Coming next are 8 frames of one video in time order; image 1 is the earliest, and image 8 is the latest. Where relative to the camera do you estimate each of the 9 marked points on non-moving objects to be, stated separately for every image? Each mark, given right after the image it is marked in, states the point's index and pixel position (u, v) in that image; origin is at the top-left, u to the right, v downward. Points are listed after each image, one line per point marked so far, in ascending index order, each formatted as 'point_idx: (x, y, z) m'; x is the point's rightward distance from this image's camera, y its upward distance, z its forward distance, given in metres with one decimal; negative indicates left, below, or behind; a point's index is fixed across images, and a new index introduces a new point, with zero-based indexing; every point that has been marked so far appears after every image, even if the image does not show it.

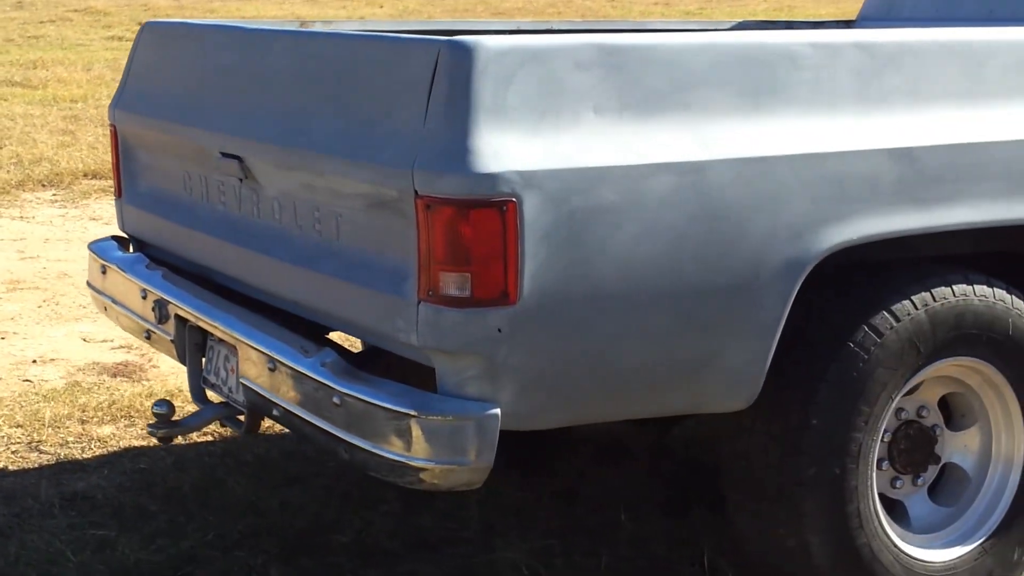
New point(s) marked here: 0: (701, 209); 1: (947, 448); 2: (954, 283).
0: (+0.2, +0.1, +2.5) m
1: (+0.7, -0.3, +2.9) m
2: (+0.6, 0.0, +2.7) m
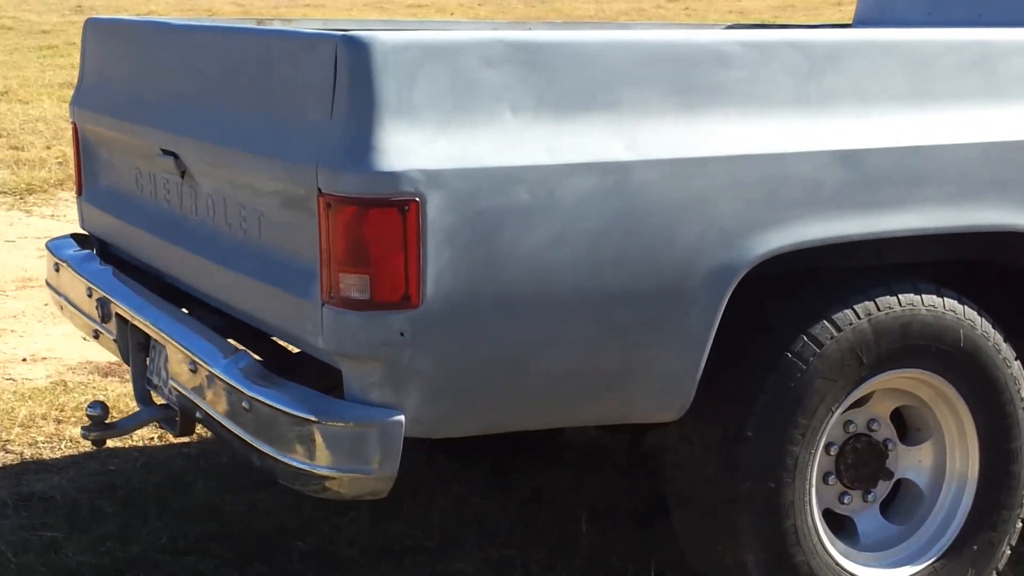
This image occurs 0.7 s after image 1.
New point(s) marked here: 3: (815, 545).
0: (+0.1, +0.1, +2.4) m
1: (+0.6, -0.3, +2.8) m
2: (+0.5, 0.0, +2.6) m
3: (+0.4, -0.4, +2.6) m
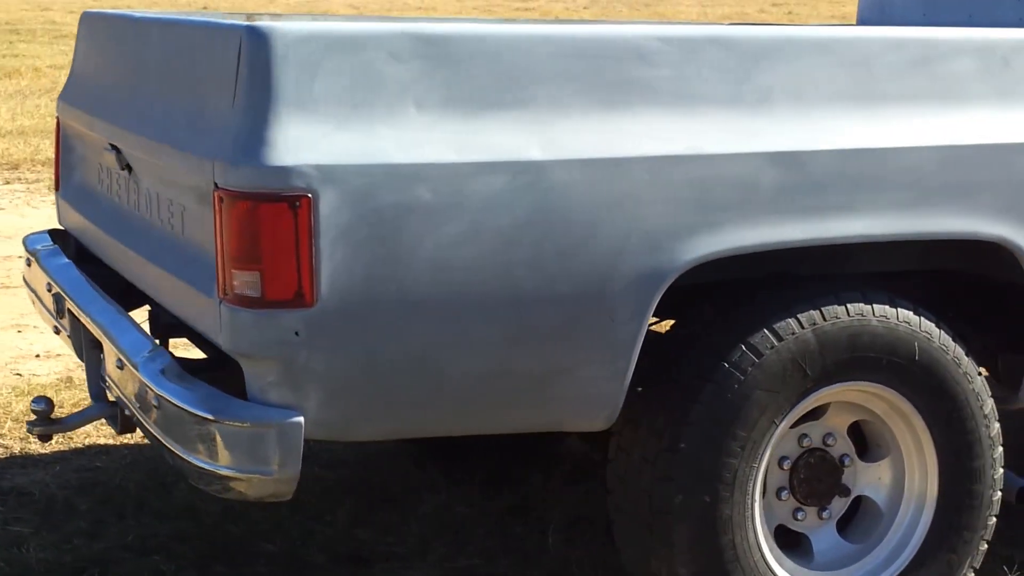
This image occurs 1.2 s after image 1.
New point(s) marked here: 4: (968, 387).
0: (0.0, +0.1, +2.3) m
1: (+0.5, -0.3, +2.6) m
2: (+0.5, 0.0, +2.5) m
3: (+0.3, -0.4, +2.5) m
4: (+0.6, -0.1, +2.6) m
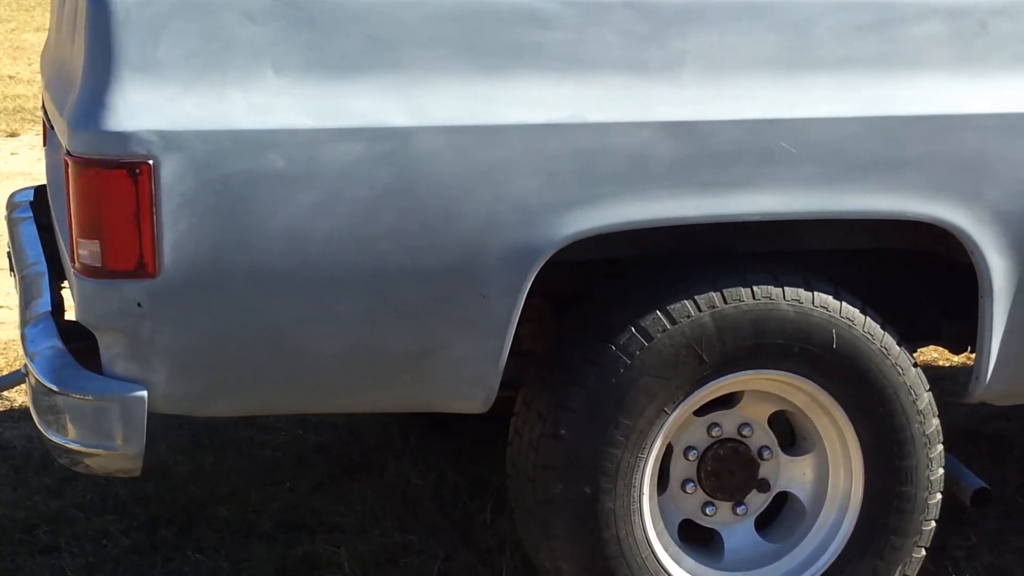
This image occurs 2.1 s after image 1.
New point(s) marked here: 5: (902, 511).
0: (-0.1, +0.1, +2.2) m
1: (+0.4, -0.3, +2.5) m
2: (+0.3, 0.0, +2.4) m
3: (+0.2, -0.3, +2.4) m
4: (+0.5, -0.1, +2.4) m
5: (+0.5, -0.3, +2.4) m
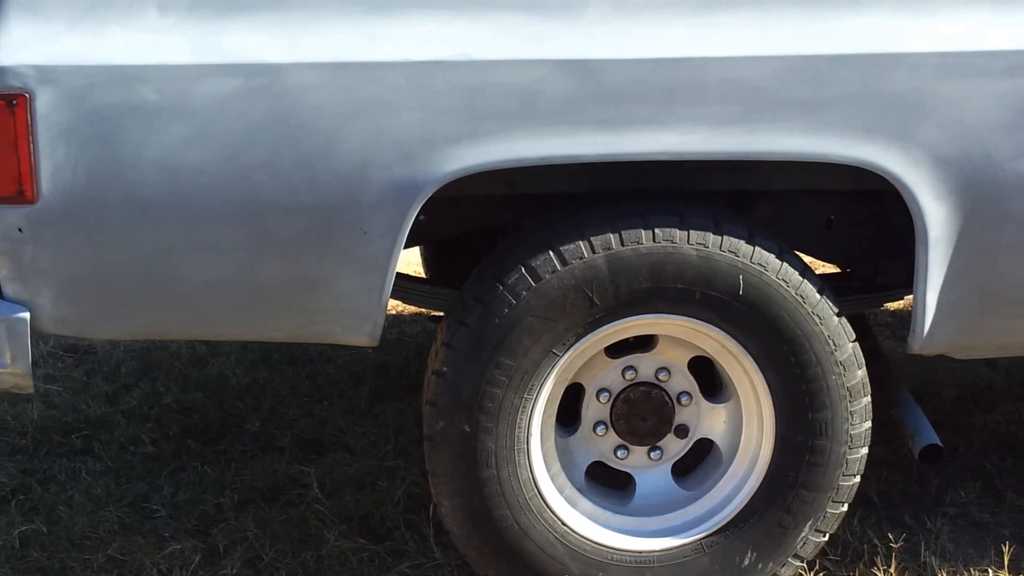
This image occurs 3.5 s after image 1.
0: (-0.3, +0.2, +2.2) m
1: (+0.2, -0.2, +2.4) m
2: (+0.2, +0.1, +2.3) m
3: (0.0, -0.3, +2.3) m
4: (+0.4, -0.1, +2.3) m
5: (+0.4, -0.2, +2.3) m
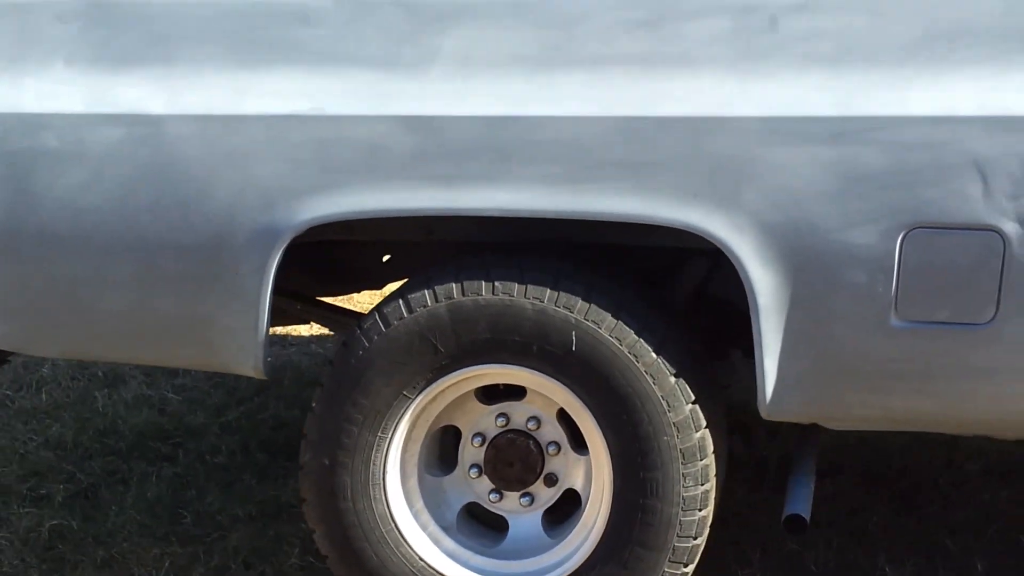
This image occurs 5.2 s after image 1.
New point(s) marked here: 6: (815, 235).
0: (-0.5, +0.2, +2.4) m
1: (+0.1, -0.2, +2.5) m
2: (0.0, 0.0, +2.4) m
3: (-0.2, -0.3, +2.5) m
4: (+0.2, -0.1, +2.3) m
5: (+0.2, -0.3, +2.3) m
6: (+0.4, +0.1, +2.2) m
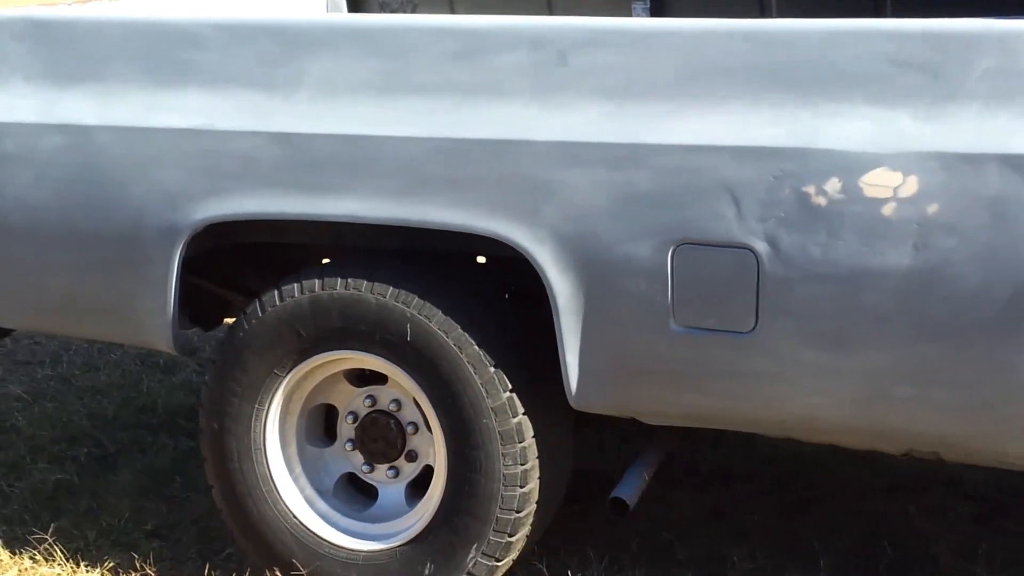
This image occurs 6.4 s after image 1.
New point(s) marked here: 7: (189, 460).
0: (-0.7, +0.2, +2.9) m
1: (-0.1, -0.2, +2.8) m
2: (-0.2, 0.0, +2.7) m
3: (-0.4, -0.3, +2.8) m
4: (-0.1, -0.1, +2.6) m
5: (-0.1, -0.3, +2.7) m
6: (+0.1, +0.1, +2.5) m
7: (-0.7, -0.3, +3.7) m
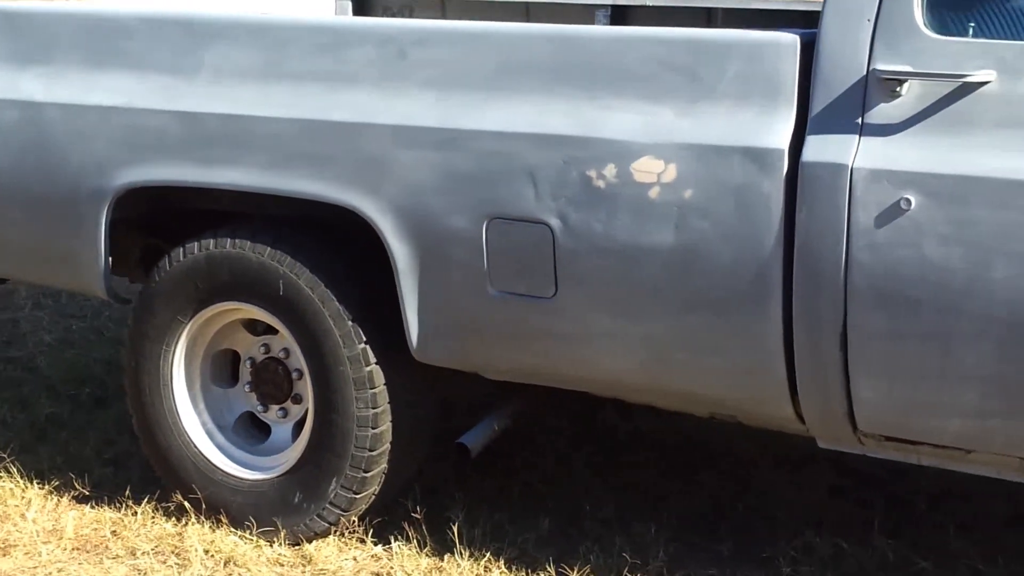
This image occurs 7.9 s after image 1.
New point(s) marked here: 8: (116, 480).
0: (-0.9, +0.3, +3.3) m
1: (-0.4, -0.2, +3.2) m
2: (-0.5, +0.1, +3.1) m
3: (-0.6, -0.2, +3.3) m
4: (-0.3, -0.1, +3.0) m
5: (-0.3, -0.2, +3.1) m
6: (-0.1, +0.1, +2.9) m
7: (-0.8, -0.3, +4.2) m
8: (-0.8, -0.4, +3.6) m
